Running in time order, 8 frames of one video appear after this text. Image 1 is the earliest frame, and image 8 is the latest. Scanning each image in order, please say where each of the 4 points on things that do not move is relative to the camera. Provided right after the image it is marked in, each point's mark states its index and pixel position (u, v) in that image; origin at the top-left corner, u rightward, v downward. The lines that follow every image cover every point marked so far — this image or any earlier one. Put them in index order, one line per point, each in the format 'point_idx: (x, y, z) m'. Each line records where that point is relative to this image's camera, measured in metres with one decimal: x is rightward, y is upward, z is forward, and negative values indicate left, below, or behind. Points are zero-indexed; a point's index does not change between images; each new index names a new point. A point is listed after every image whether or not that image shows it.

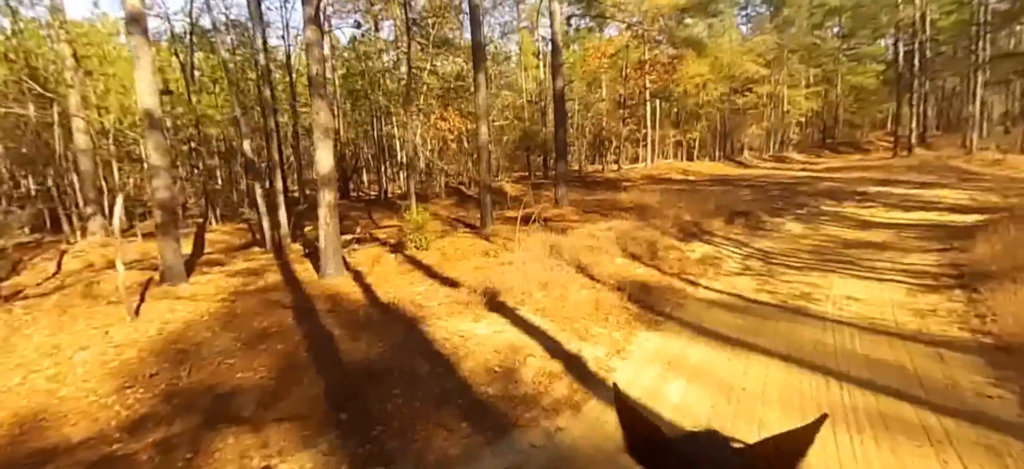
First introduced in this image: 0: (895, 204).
0: (+11.2, +0.9, +14.4) m
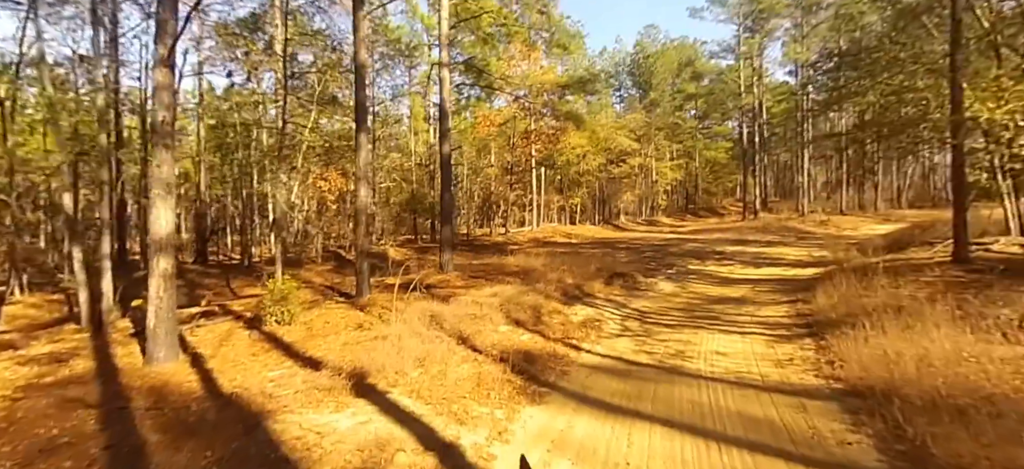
0: (+7.7, -1.0, +16.1) m
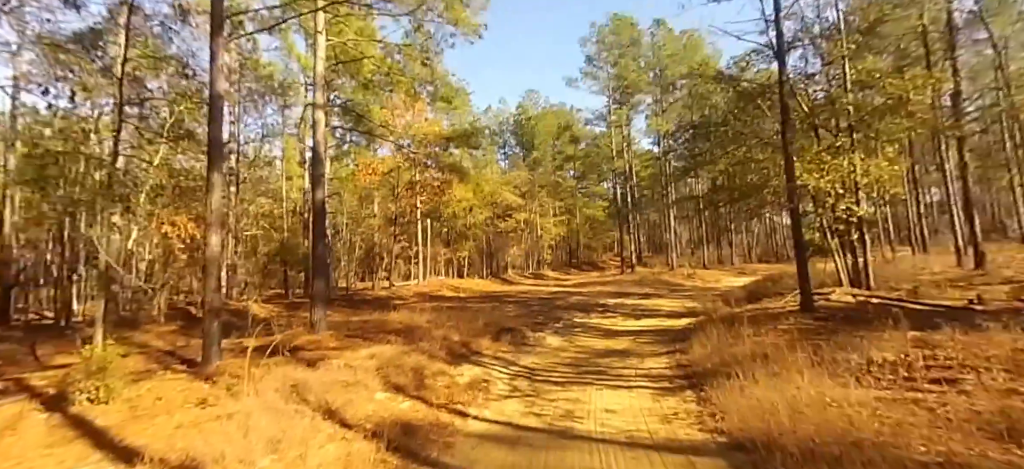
0: (+4.0, -2.7, +16.8) m
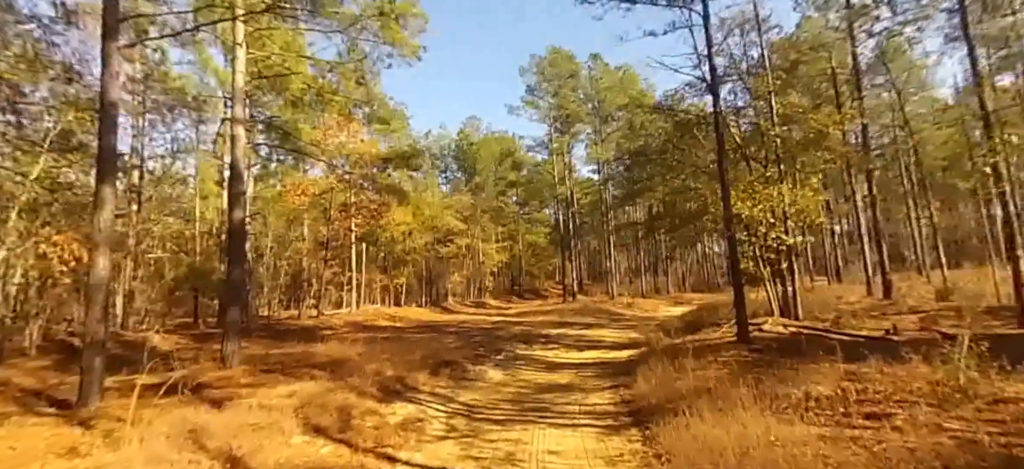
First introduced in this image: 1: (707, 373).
0: (+2.0, -3.7, +16.5) m
1: (+3.3, -2.3, +8.3) m
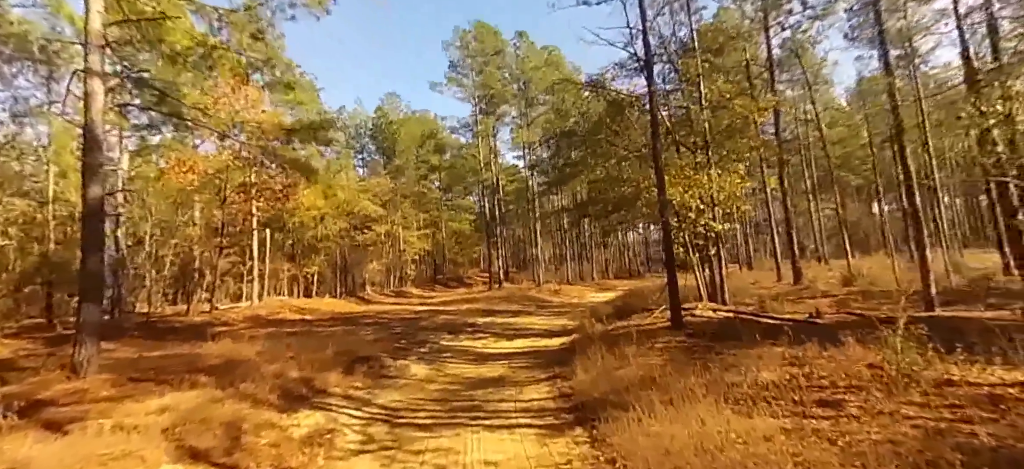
0: (-0.4, -3.1, +15.7) m
1: (+2.2, -2.0, +7.8) m
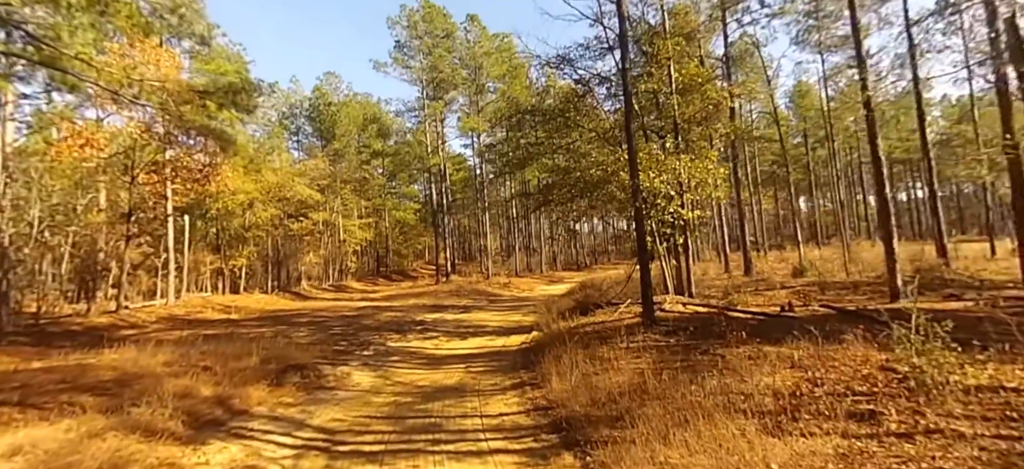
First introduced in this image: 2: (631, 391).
0: (-1.8, -2.8, +14.5) m
1: (+1.7, -1.8, +6.9) m
2: (+1.4, -1.8, +5.8) m
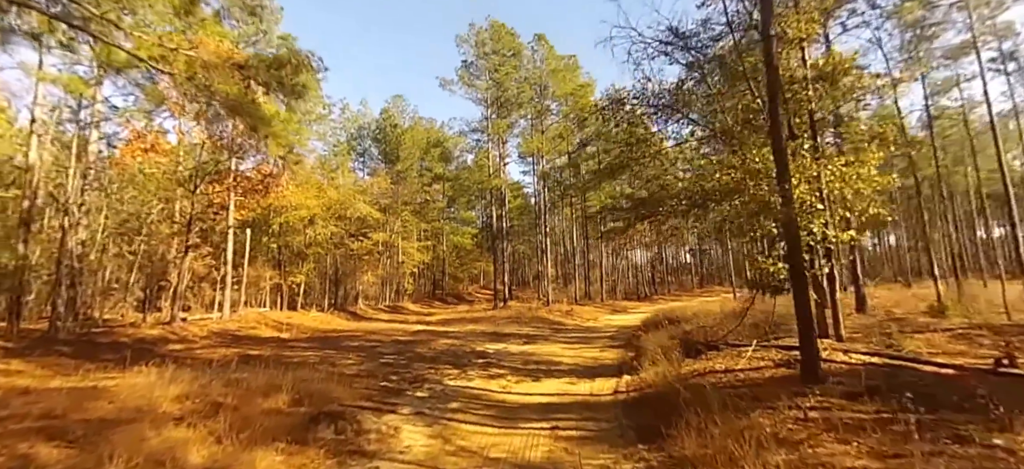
0: (+0.2, -3.3, +12.0) m
1: (+2.9, -1.9, +4.2) m
2: (+2.5, -1.8, +3.1) m
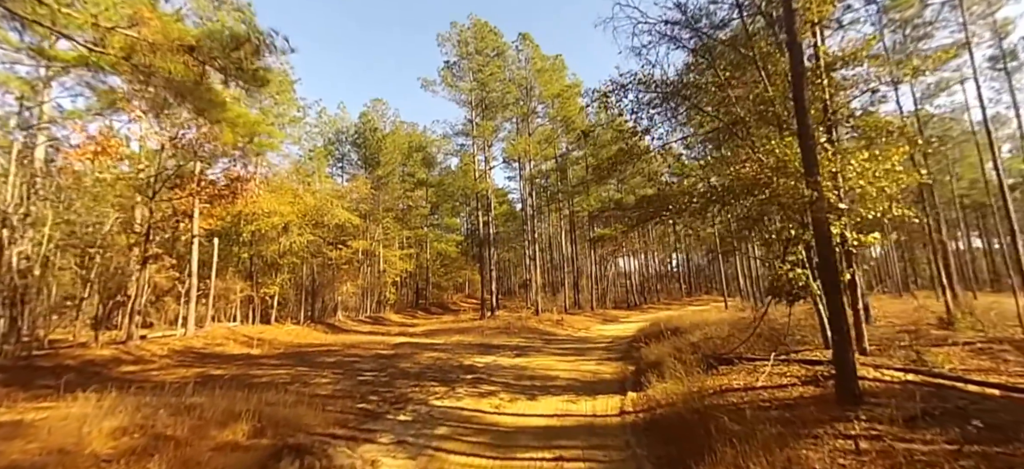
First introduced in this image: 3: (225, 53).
0: (0.0, -3.4, +11.0) m
1: (+2.9, -1.9, +3.3) m
2: (+2.6, -1.8, +2.1) m
3: (-3.7, +2.4, +6.1) m
